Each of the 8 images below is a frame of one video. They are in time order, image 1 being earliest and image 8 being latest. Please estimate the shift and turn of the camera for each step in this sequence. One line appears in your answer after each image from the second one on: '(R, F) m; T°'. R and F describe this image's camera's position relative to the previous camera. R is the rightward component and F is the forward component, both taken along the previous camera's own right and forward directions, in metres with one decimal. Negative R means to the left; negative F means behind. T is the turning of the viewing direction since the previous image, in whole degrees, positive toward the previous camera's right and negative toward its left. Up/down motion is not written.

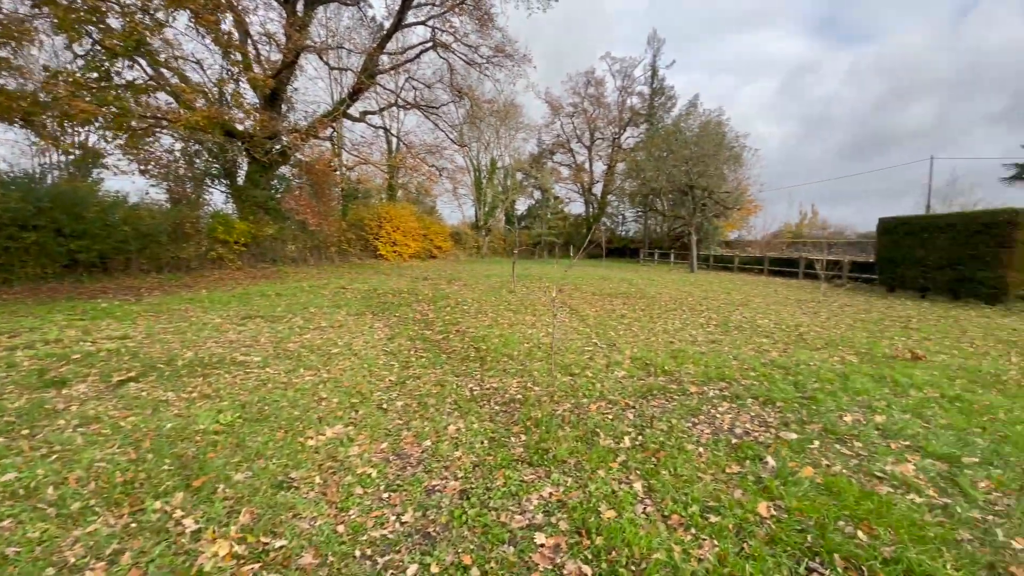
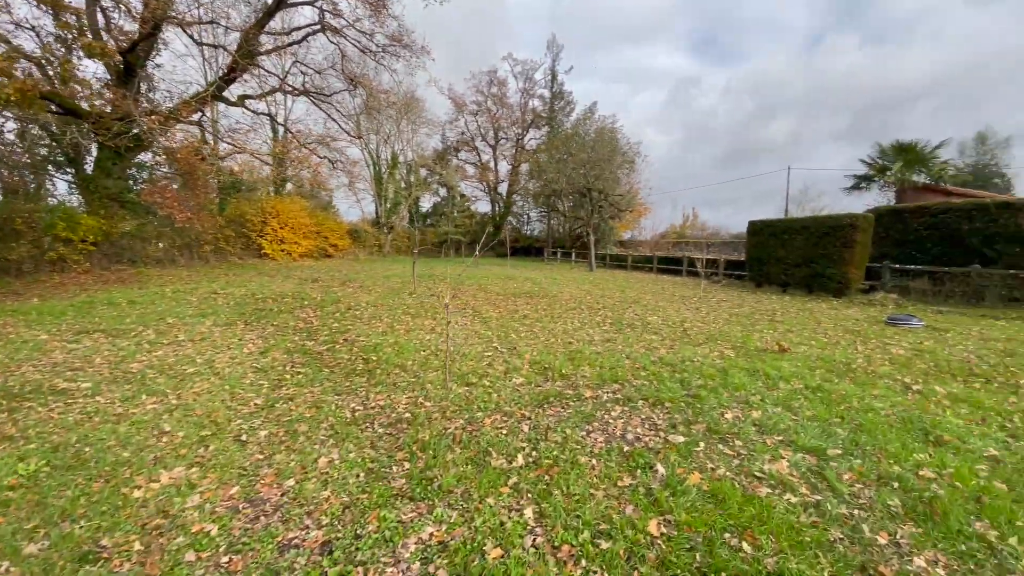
(+0.2, +0.3) m; +11°
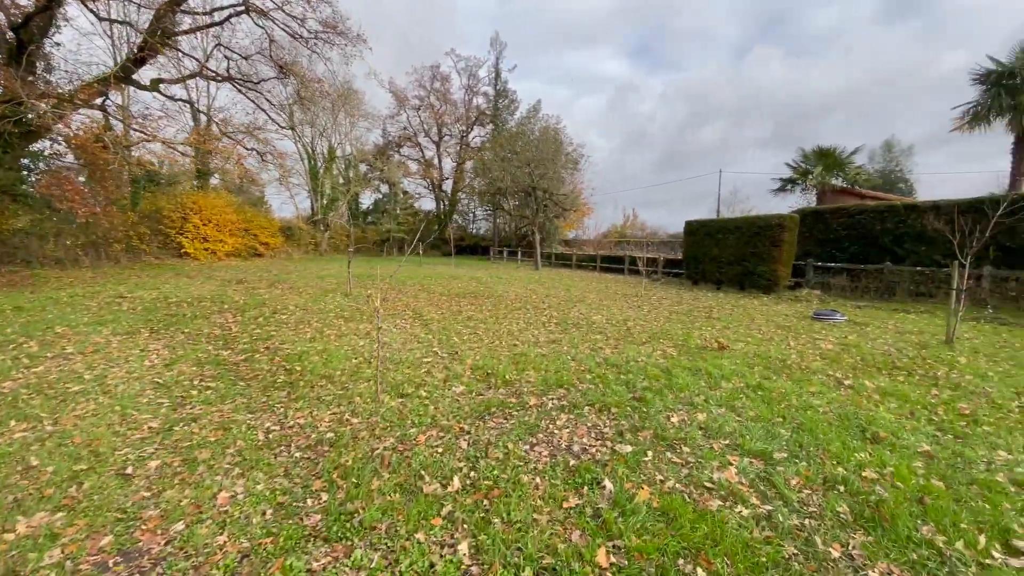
(+0.1, +0.3) m; +7°
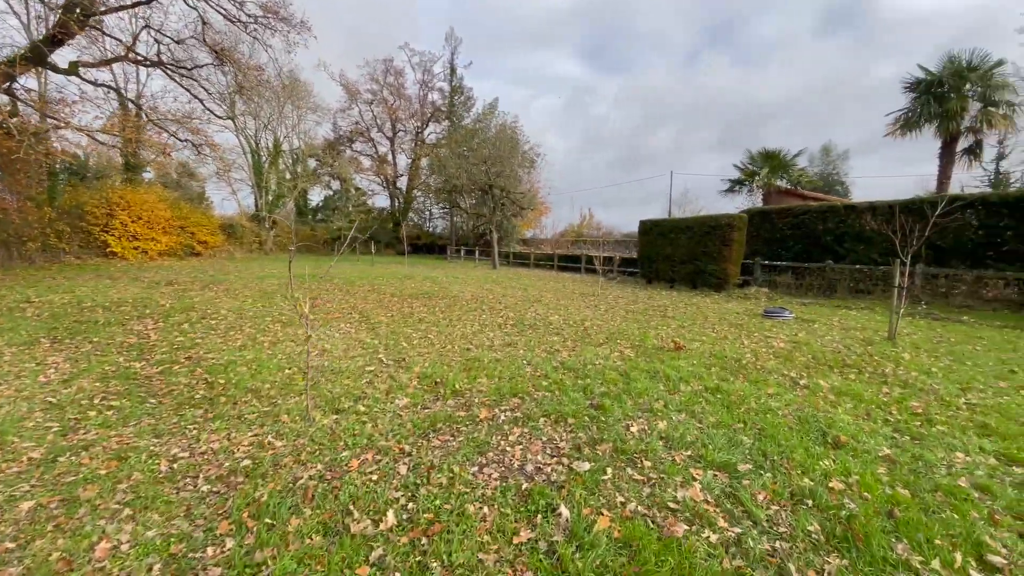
(+0.1, +0.3) m; +5°
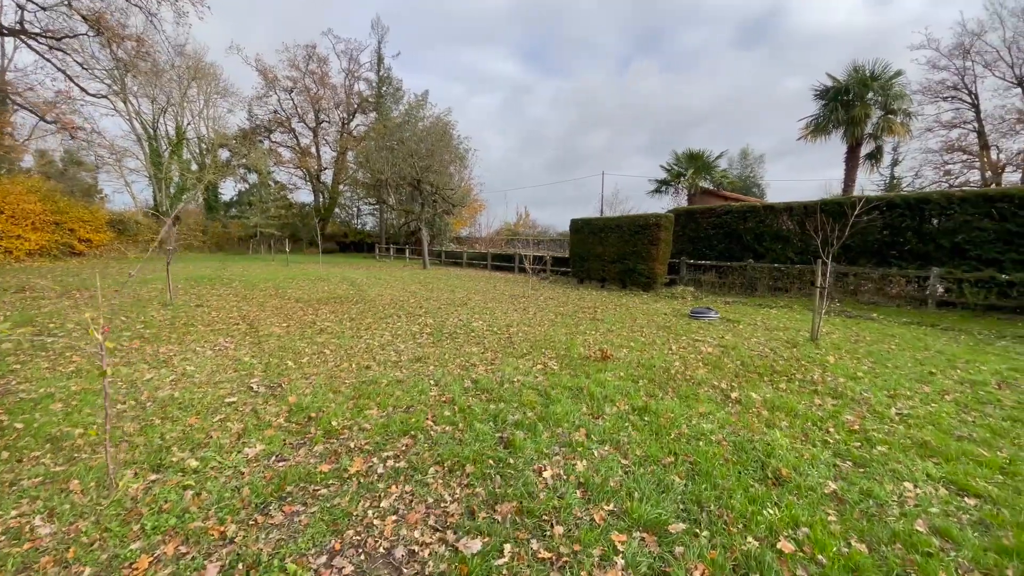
(+0.3, +0.7) m; +8°
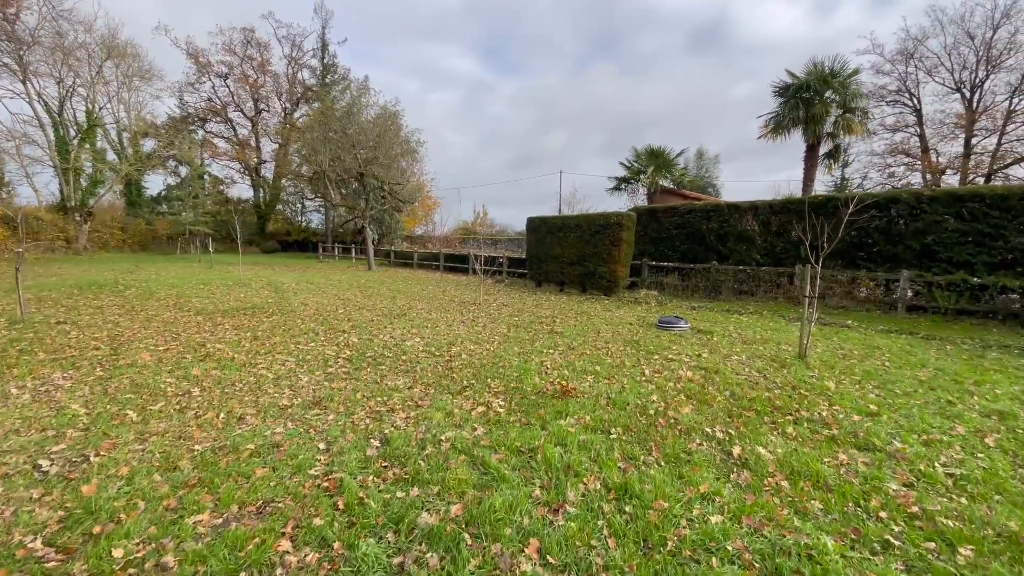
(+0.2, +1.2) m; +5°
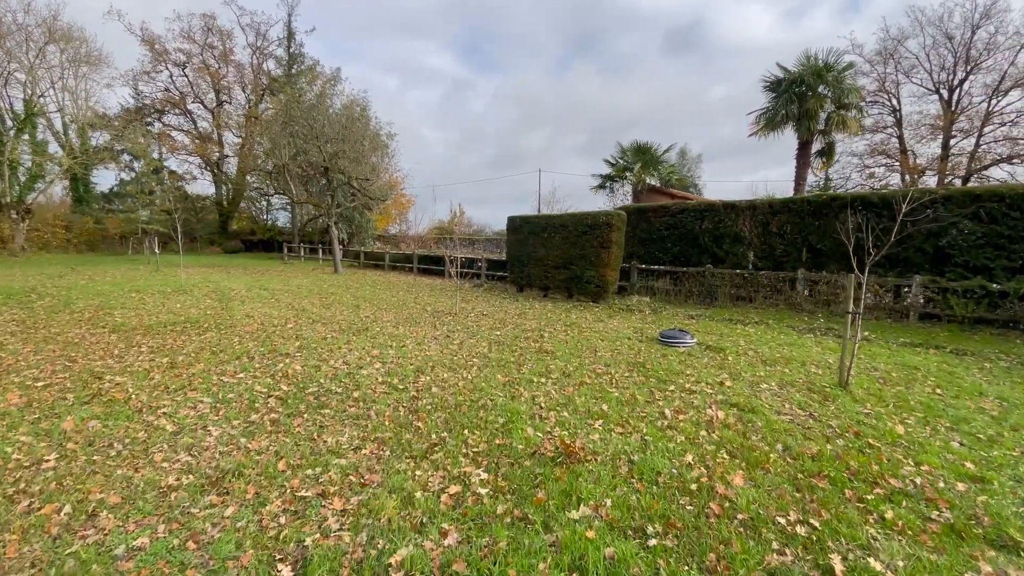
(0.0, +1.1) m; +3°
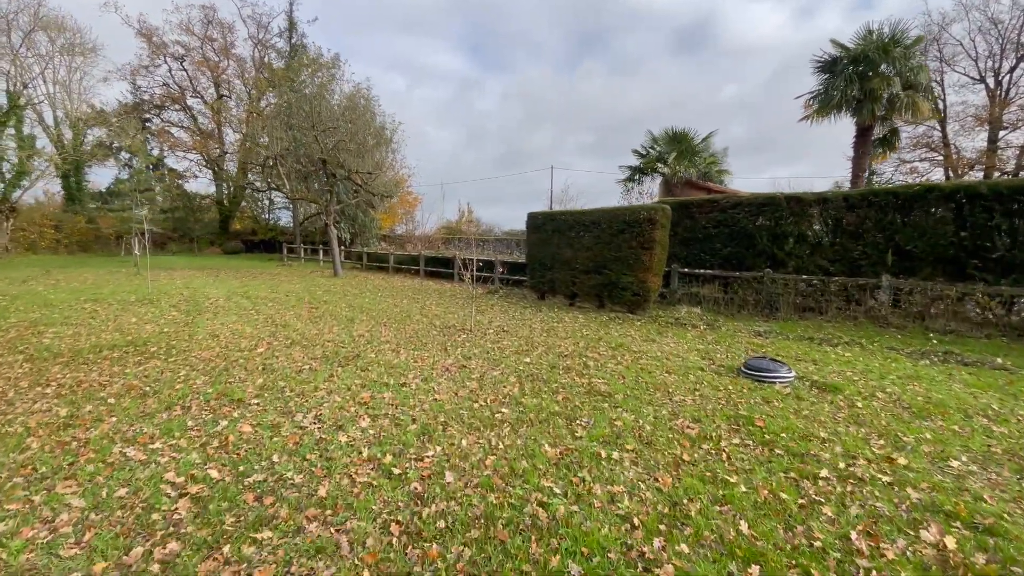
(-0.3, +1.6) m; -1°
